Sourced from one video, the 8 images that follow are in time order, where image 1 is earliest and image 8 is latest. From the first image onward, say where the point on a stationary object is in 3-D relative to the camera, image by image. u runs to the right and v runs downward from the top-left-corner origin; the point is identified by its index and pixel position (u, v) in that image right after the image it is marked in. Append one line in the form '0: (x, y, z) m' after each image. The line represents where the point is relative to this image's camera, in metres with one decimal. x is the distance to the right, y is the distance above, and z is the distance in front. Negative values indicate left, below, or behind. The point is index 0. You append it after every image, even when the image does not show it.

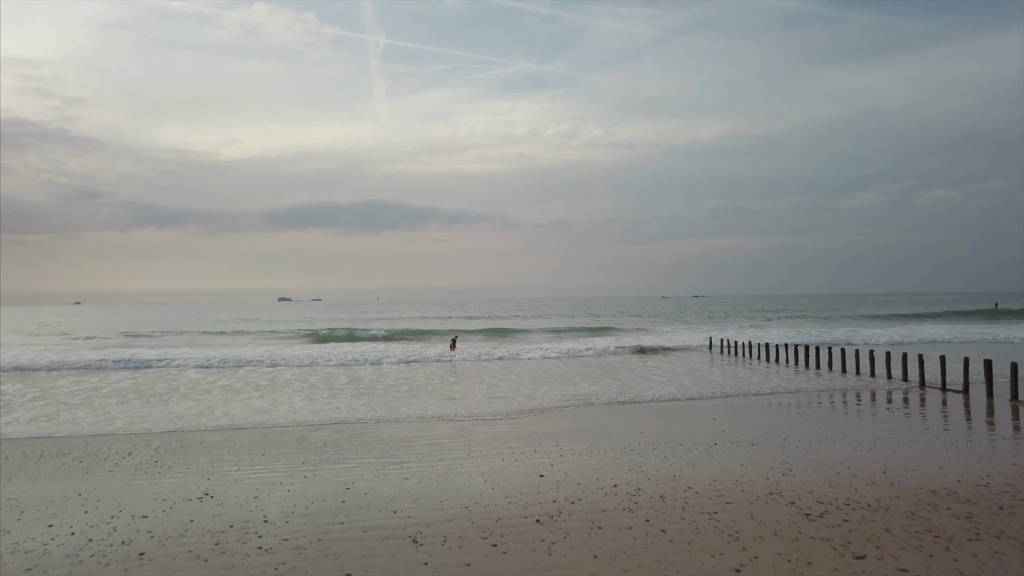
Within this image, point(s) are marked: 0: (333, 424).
0: (-5.7, -3.2, +15.6) m
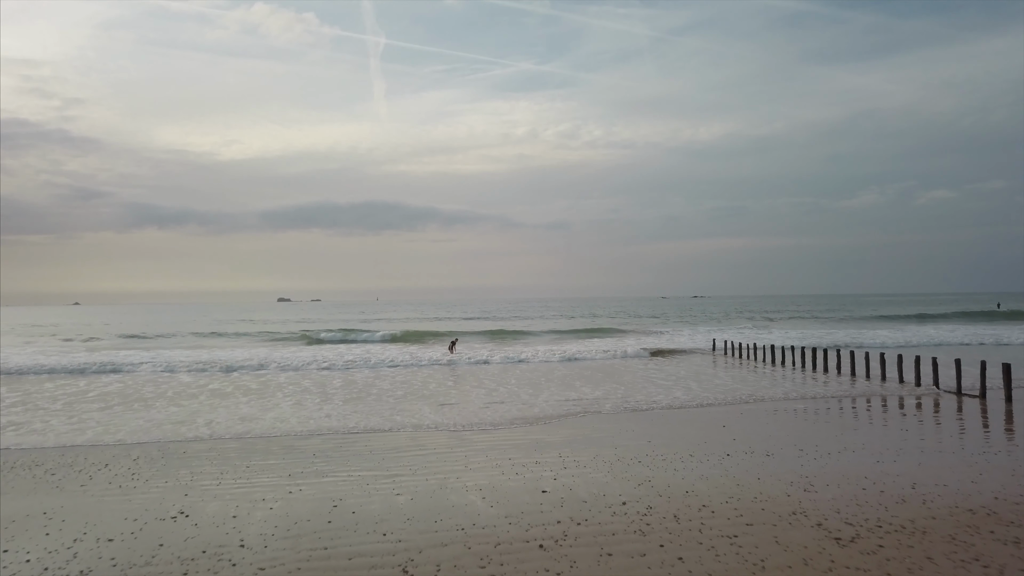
0: (-4.0, -3.5, +18.3) m
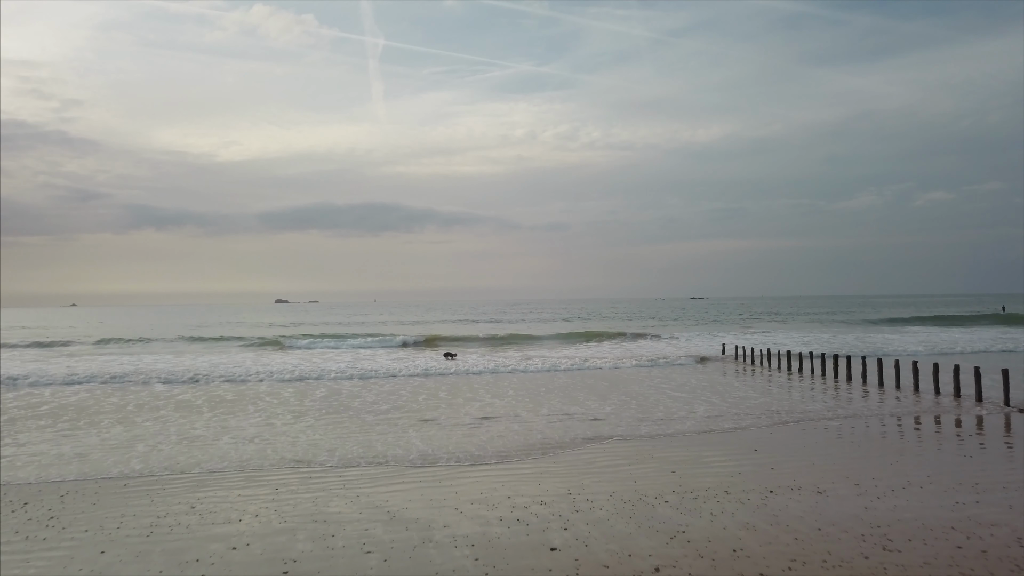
0: (-4.0, -3.6, +16.4) m
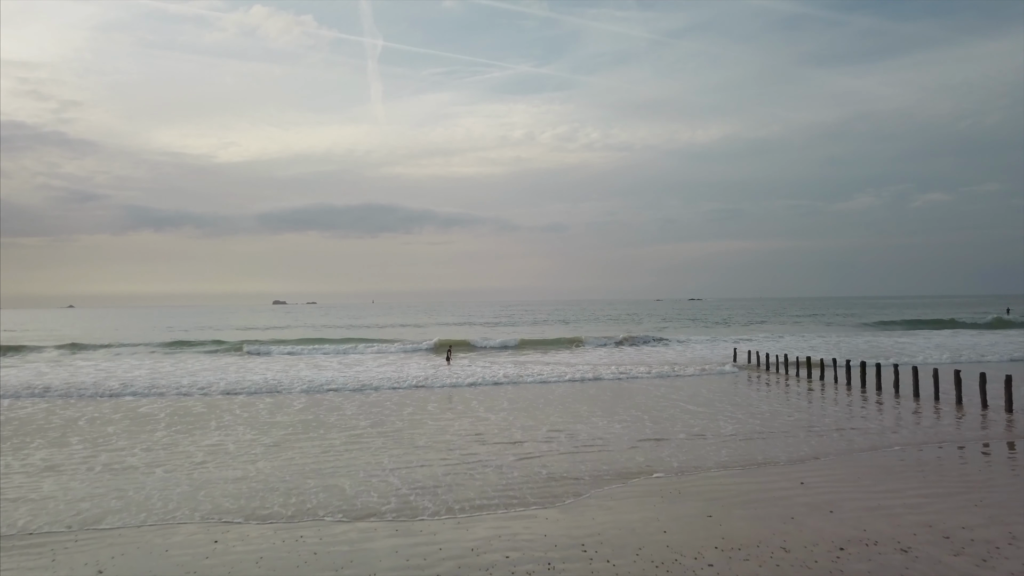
0: (-4.1, -3.6, +14.4) m
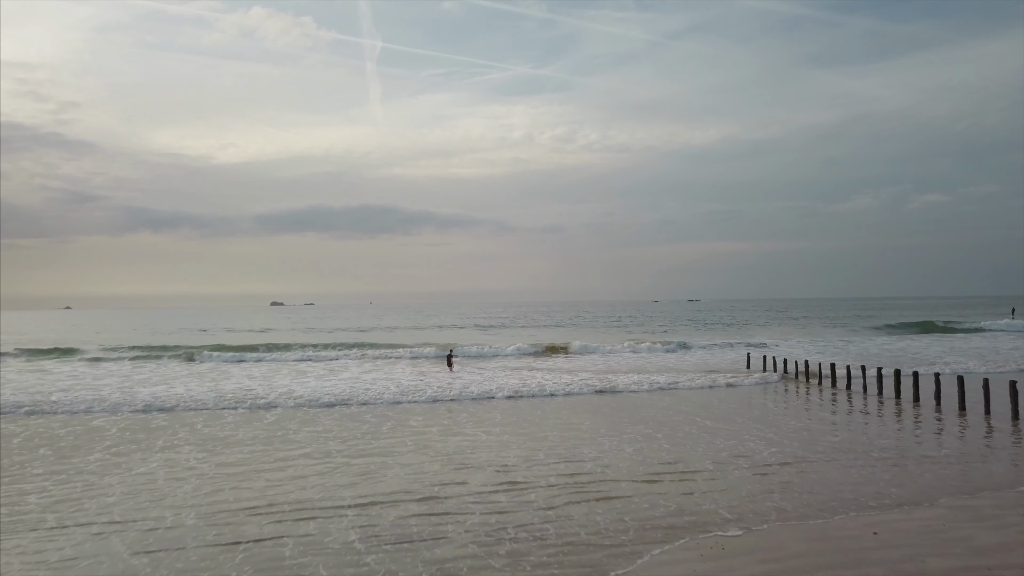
0: (-4.1, -3.6, +12.2) m
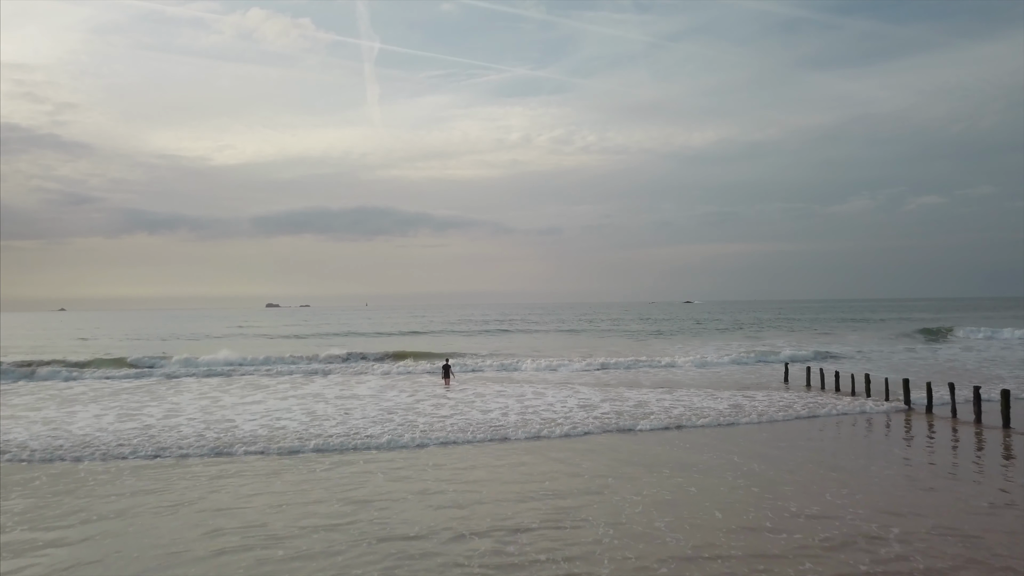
0: (-4.2, -3.6, +7.7) m
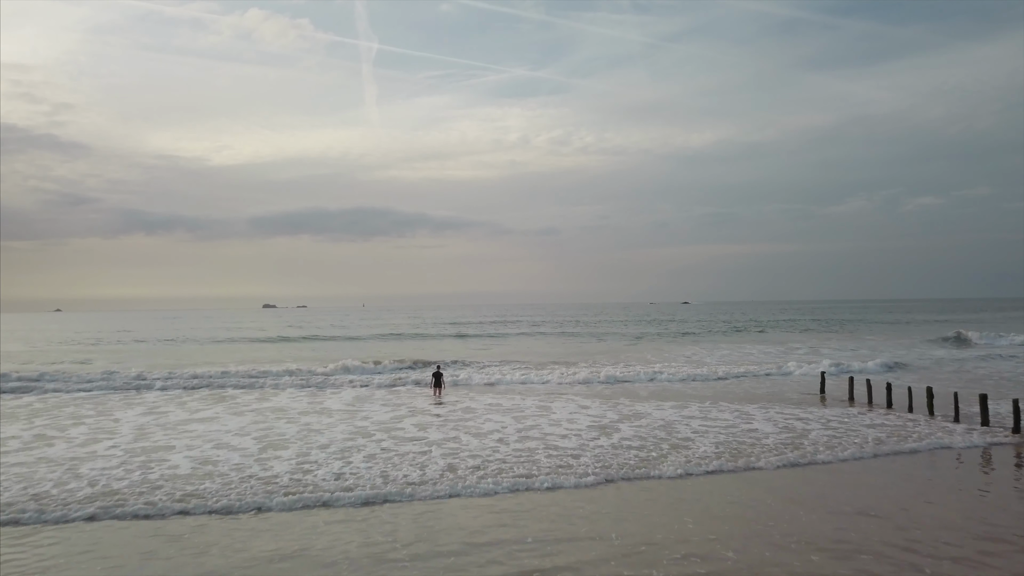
0: (-4.2, -3.5, +4.6) m
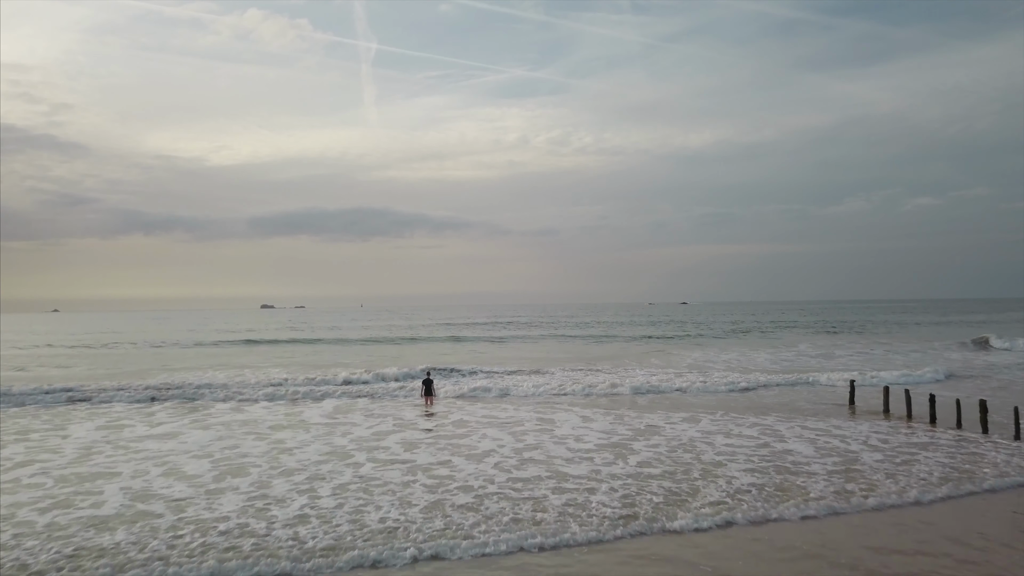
0: (-4.2, -3.5, +2.6) m
